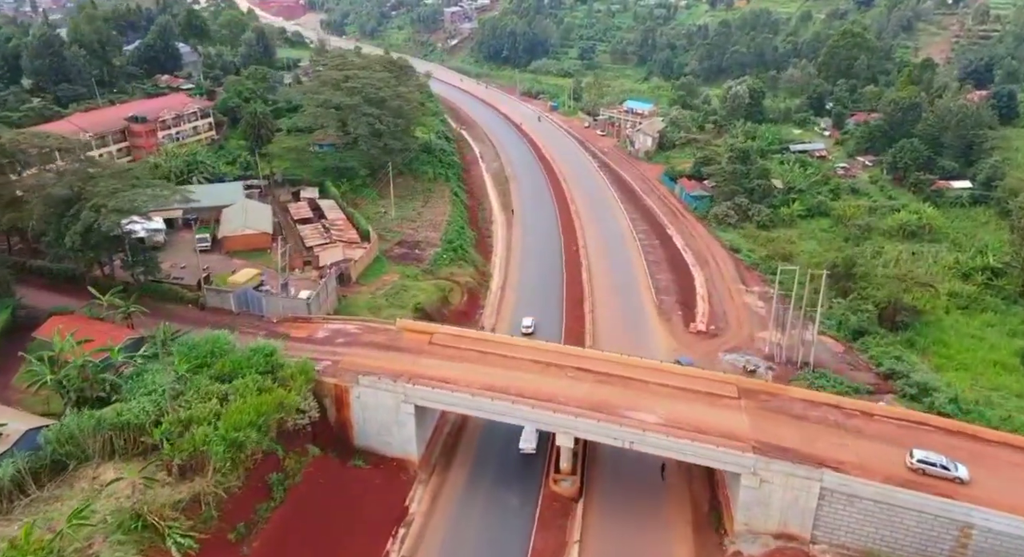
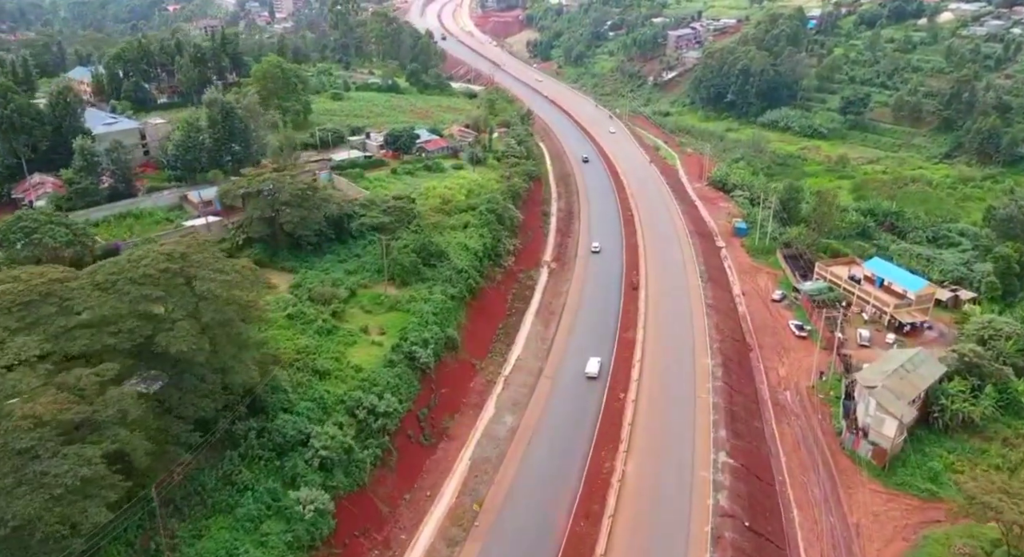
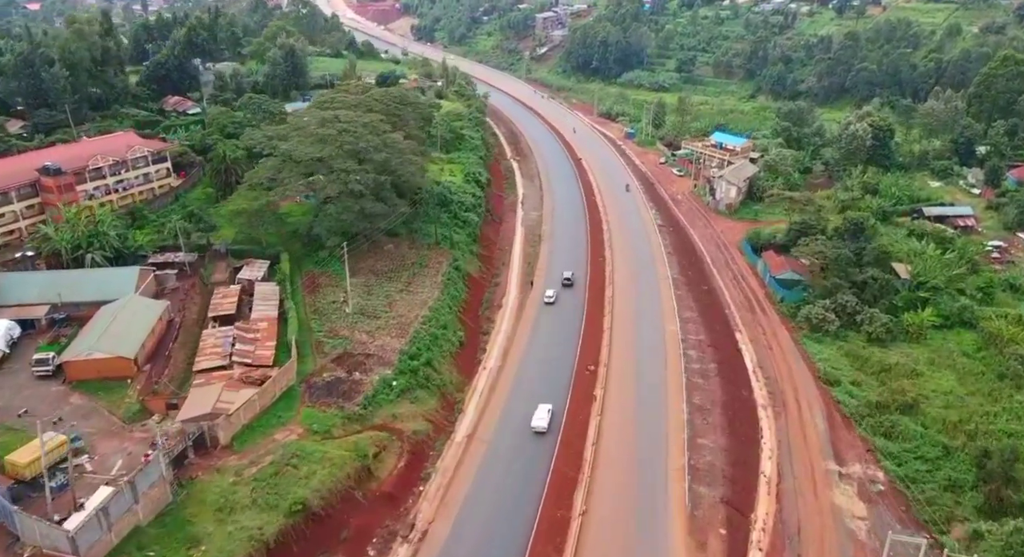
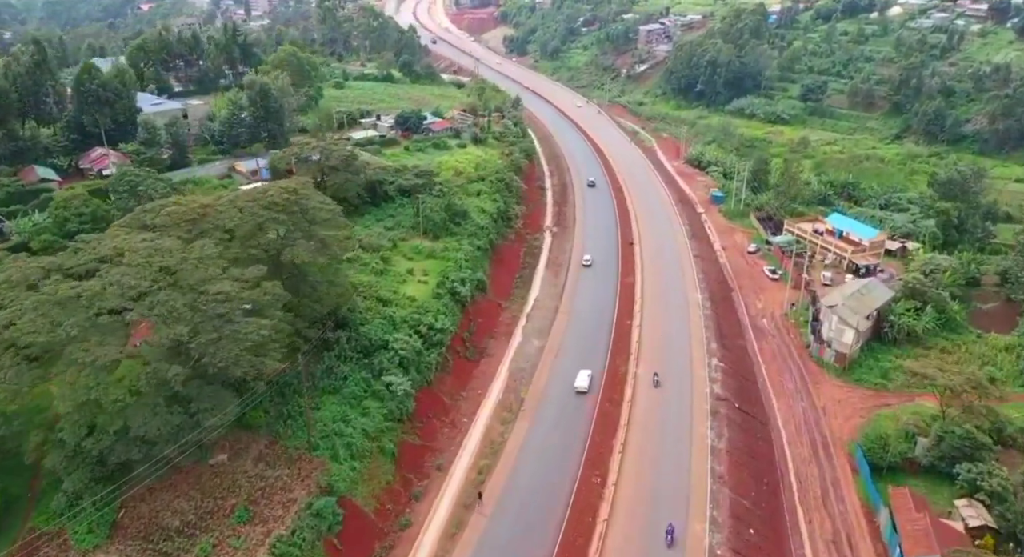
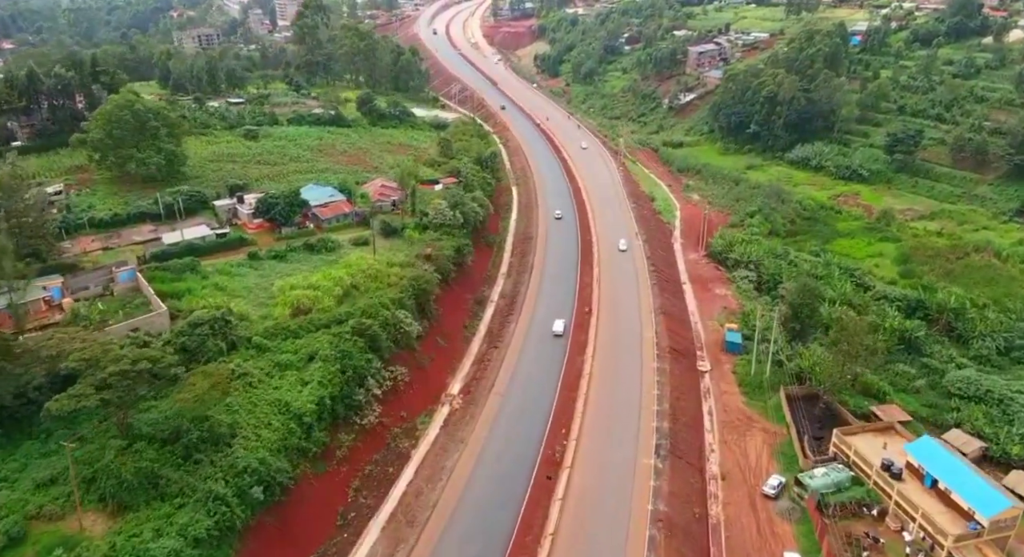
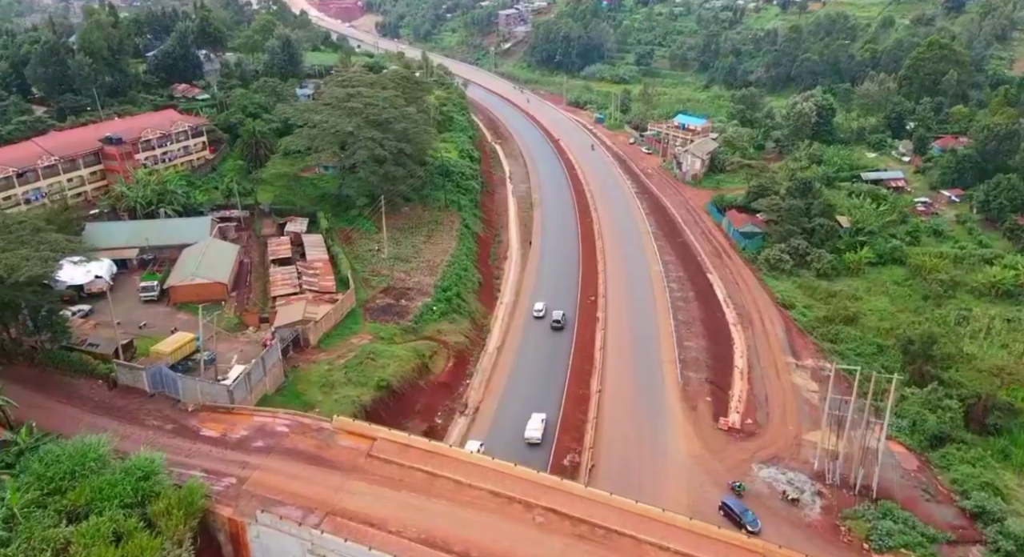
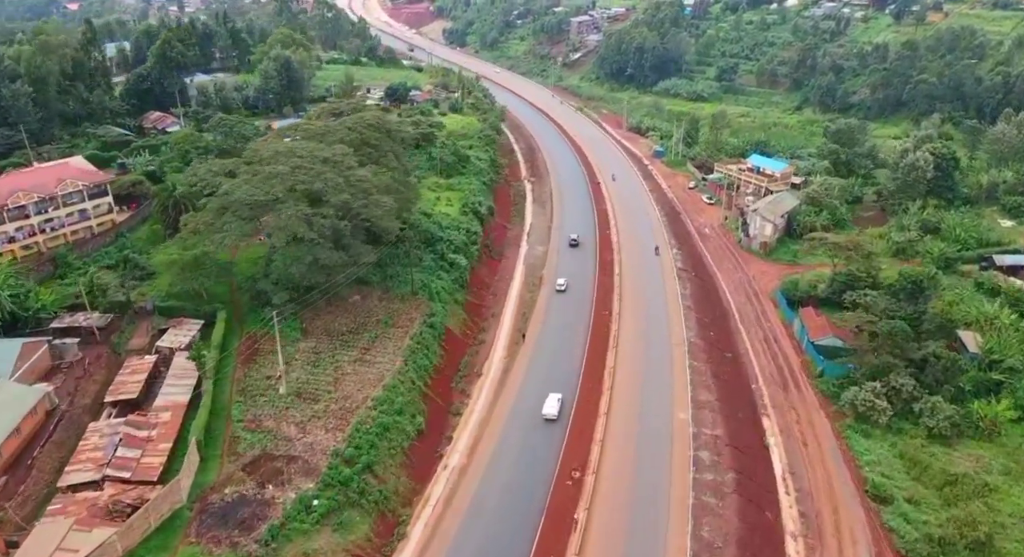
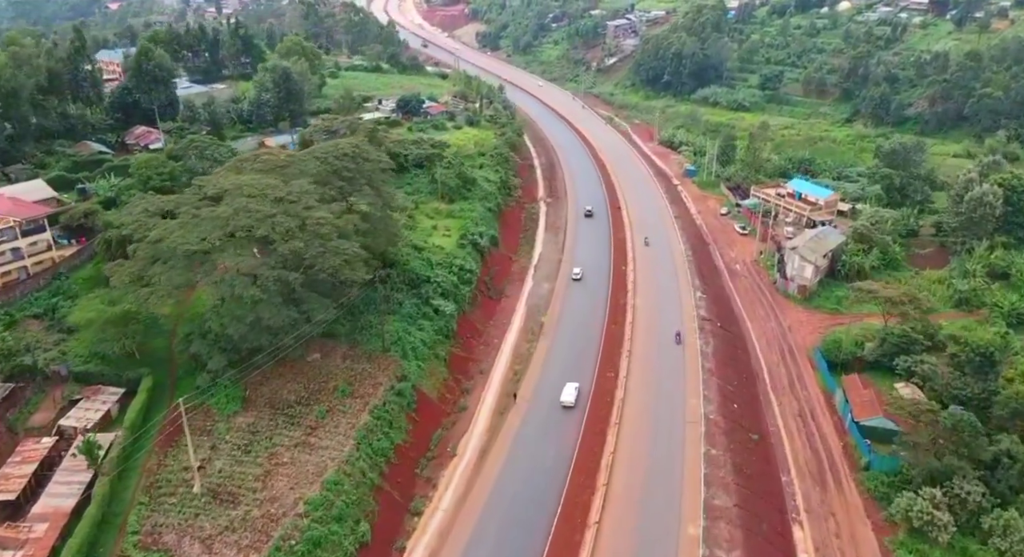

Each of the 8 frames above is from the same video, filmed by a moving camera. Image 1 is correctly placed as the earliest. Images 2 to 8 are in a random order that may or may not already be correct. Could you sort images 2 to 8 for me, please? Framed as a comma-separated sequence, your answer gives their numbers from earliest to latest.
6, 3, 7, 8, 4, 2, 5
